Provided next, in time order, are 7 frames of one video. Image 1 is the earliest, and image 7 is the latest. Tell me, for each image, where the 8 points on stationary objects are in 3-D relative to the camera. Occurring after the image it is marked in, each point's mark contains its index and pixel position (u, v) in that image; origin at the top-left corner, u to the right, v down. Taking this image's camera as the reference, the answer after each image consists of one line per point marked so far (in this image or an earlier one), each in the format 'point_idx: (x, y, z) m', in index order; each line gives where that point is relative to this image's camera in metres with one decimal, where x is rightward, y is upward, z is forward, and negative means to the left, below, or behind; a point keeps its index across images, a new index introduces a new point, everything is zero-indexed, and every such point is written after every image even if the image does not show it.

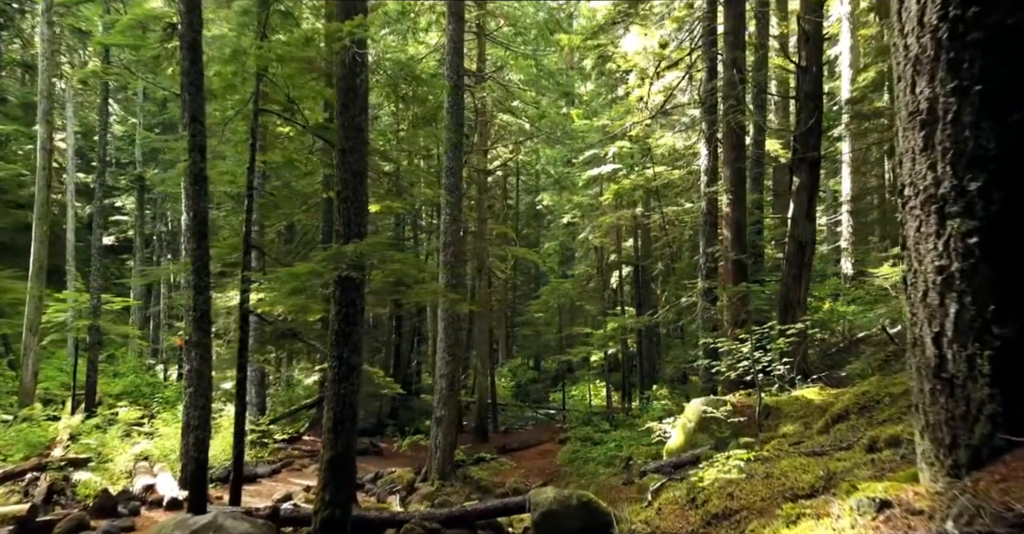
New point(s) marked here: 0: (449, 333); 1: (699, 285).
0: (-1.3, -1.4, +17.4) m
1: (+3.4, -0.3, +15.2) m
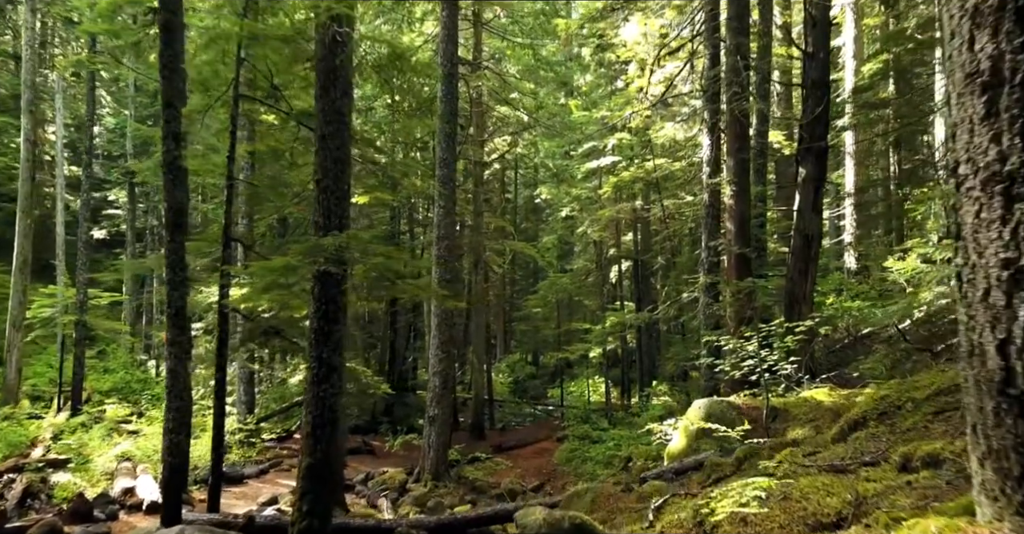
0: (-1.4, -1.3, +16.8) m
1: (+3.3, -0.2, +14.7) m
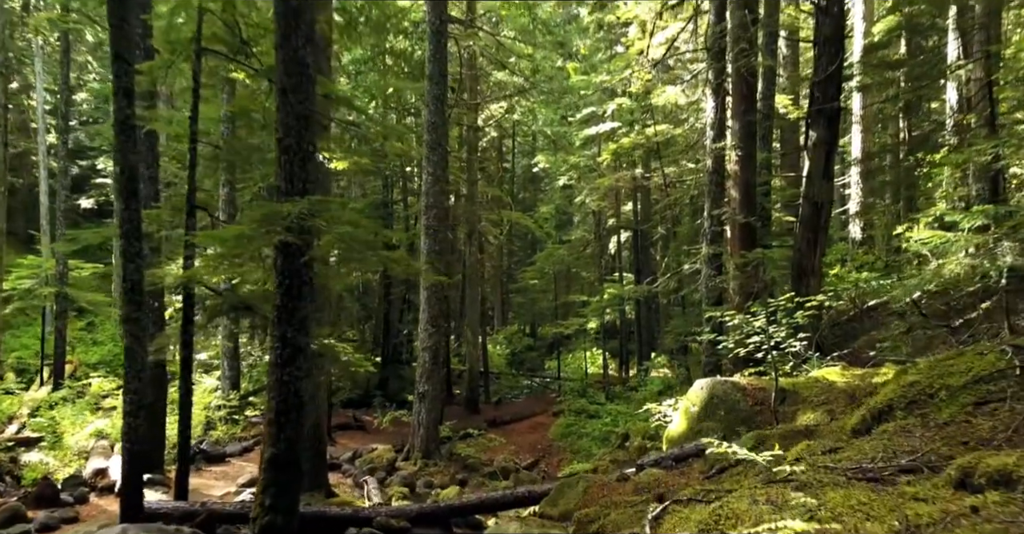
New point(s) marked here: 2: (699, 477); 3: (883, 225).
0: (-1.5, -0.7, +16.1) m
1: (+3.2, +0.3, +13.9) m
2: (+1.7, -1.9, +7.4) m
3: (+8.9, +1.0, +19.9) m
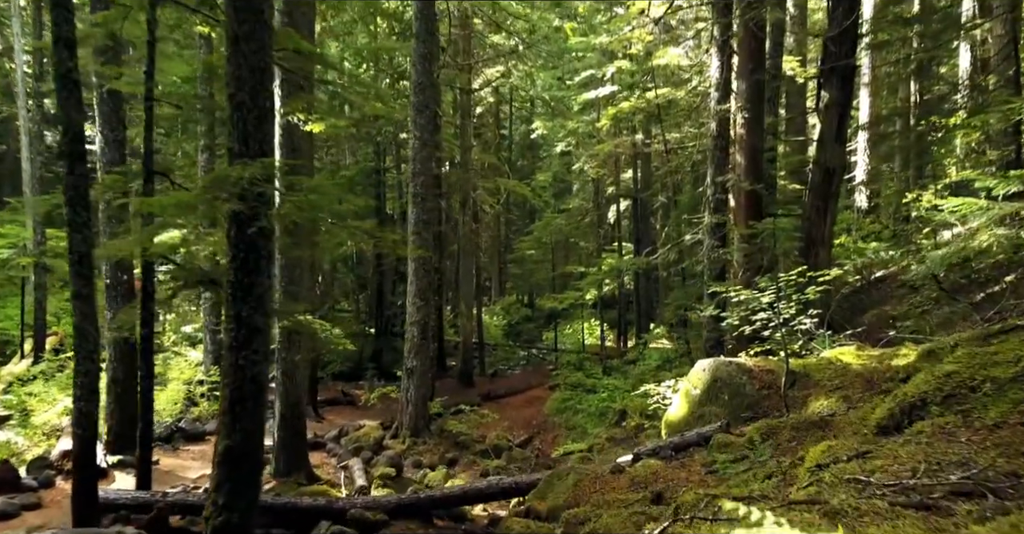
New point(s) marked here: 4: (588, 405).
0: (-1.7, -0.1, +15.3) m
1: (+3.1, +0.7, +13.1) m
2: (+1.5, -1.7, +6.7) m
3: (+8.8, +1.7, +19.1) m
4: (+1.6, -3.0, +18.0) m
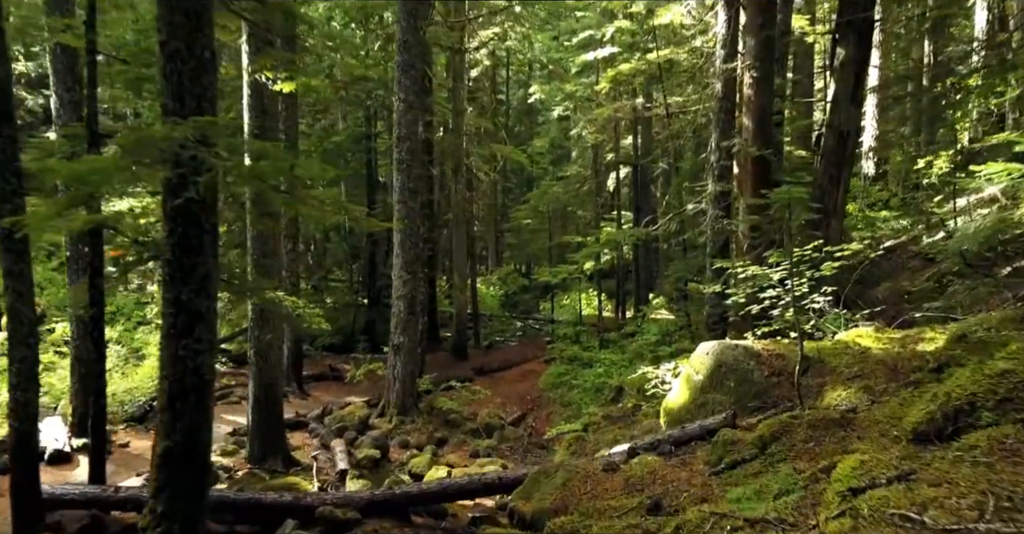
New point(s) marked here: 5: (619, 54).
0: (-1.8, +0.4, +14.5) m
1: (+2.9, +1.2, +12.3) m
2: (+1.4, -1.5, +6.0) m
3: (+8.6, +2.4, +18.2) m
4: (+1.5, -2.4, +17.3) m
5: (+2.5, +5.0, +19.6) m
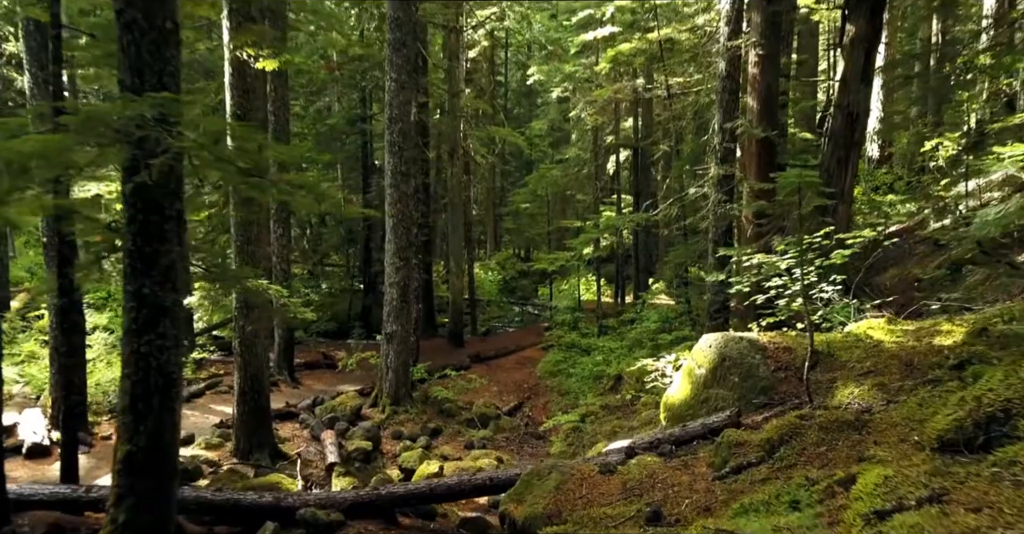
0: (-1.9, +0.6, +14.1) m
1: (+2.9, +1.4, +11.8) m
2: (+1.3, -1.4, +5.6) m
3: (+8.6, +2.7, +17.8) m
4: (+1.4, -2.1, +16.9) m
5: (+2.4, +5.4, +19.1) m
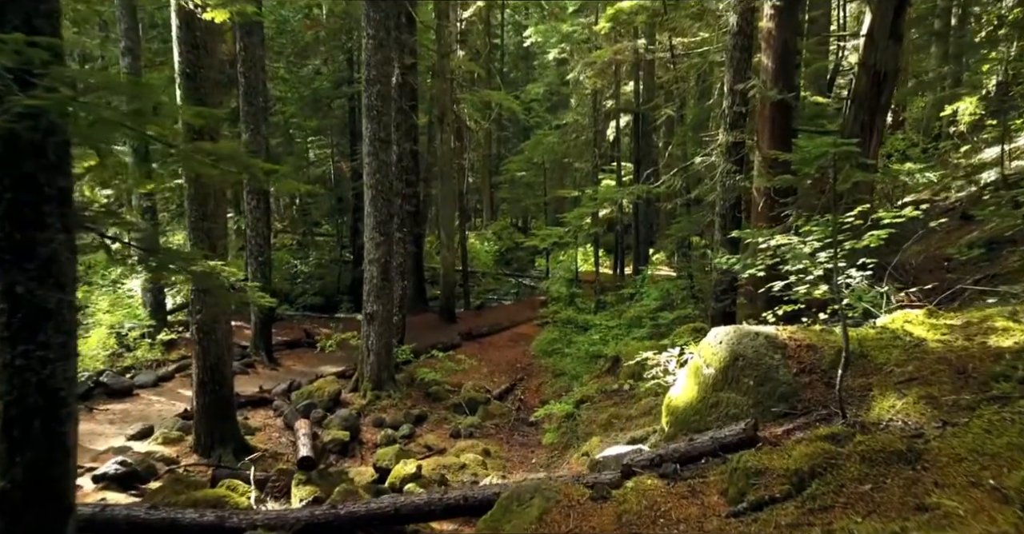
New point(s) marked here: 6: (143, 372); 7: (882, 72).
0: (-2.0, +1.0, +13.0) m
1: (+2.7, +1.7, +10.7) m
2: (+1.2, -1.4, +4.6) m
3: (+8.4, +3.2, +16.6) m
4: (+1.3, -1.6, +16.0) m
5: (+2.3, +6.0, +17.8) m
6: (-6.0, -1.7, +13.5) m
7: (+4.1, +2.1, +9.2) m
